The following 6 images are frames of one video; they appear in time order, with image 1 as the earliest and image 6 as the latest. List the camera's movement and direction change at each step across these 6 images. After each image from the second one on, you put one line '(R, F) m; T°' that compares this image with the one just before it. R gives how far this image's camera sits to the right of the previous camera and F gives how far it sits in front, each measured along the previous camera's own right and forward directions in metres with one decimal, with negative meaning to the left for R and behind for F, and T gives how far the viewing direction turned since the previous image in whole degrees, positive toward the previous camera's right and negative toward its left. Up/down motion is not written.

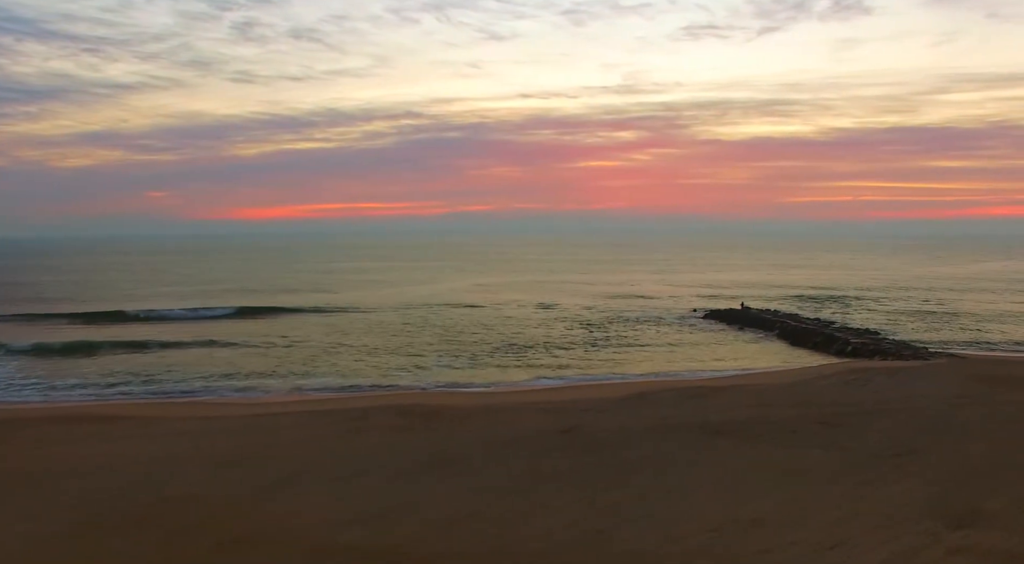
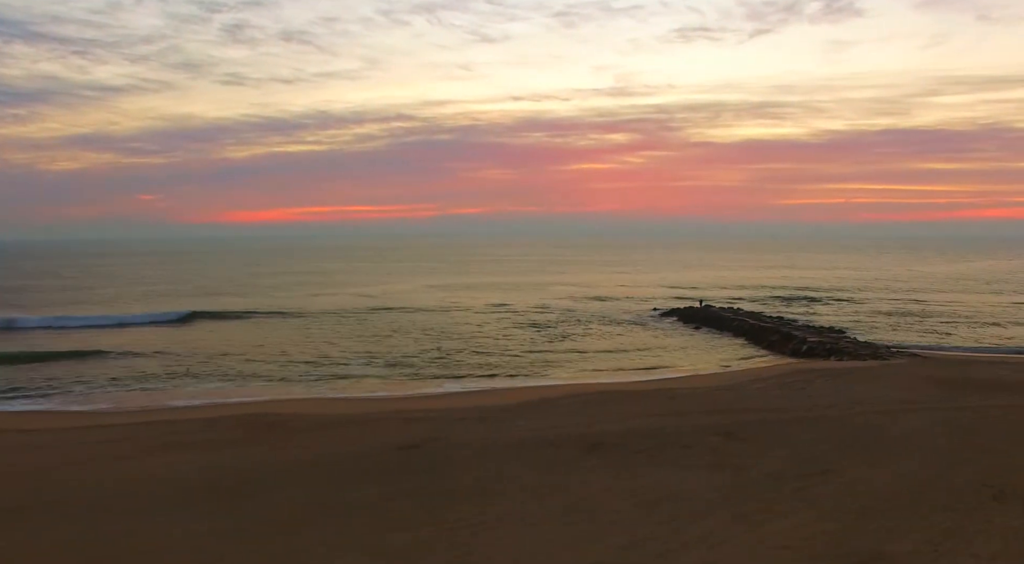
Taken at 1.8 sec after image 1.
(+2.2, +2.5) m; 0°
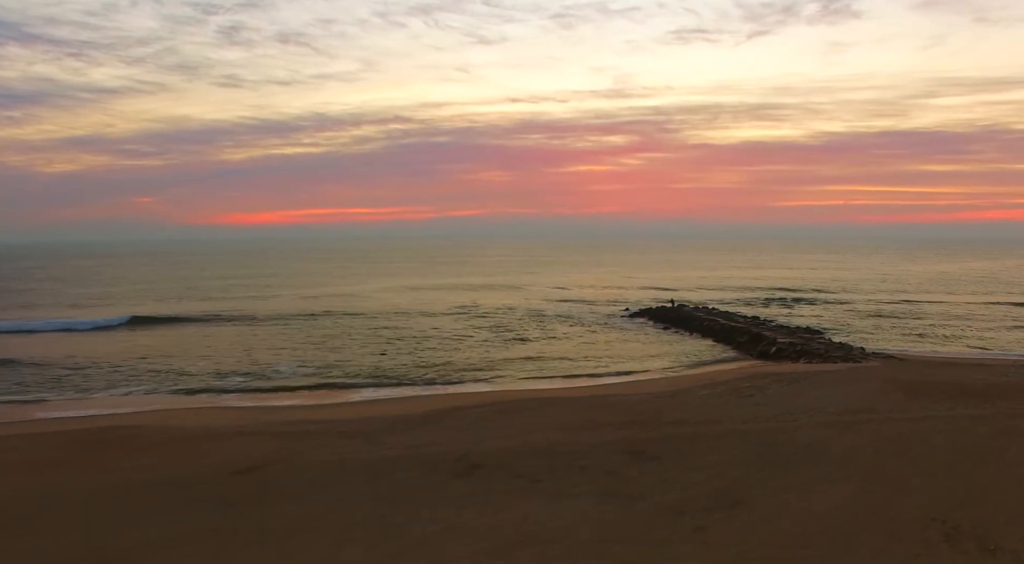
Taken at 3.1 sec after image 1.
(+1.6, +2.0) m; 0°
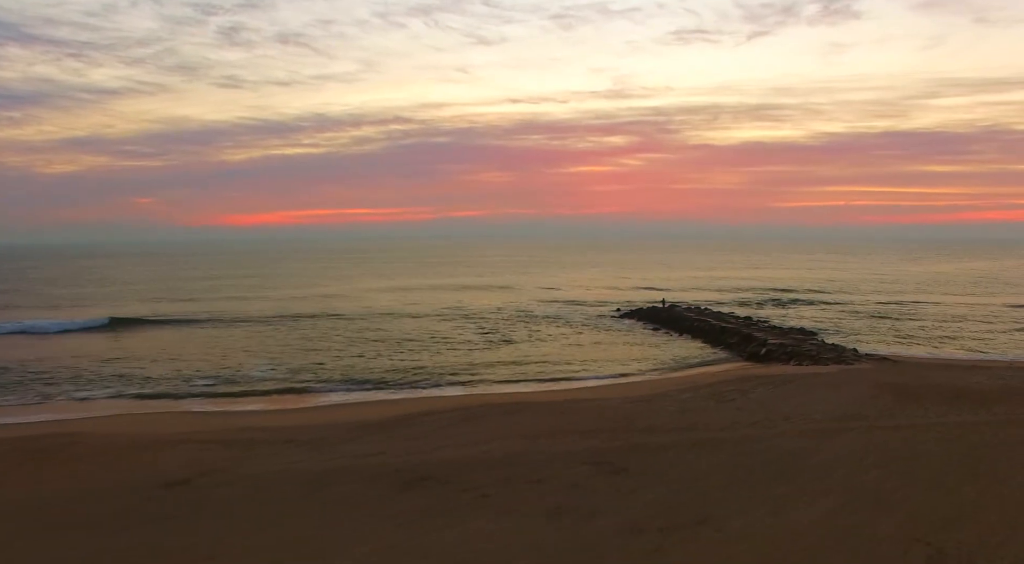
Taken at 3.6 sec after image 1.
(+0.6, +0.8) m; 0°
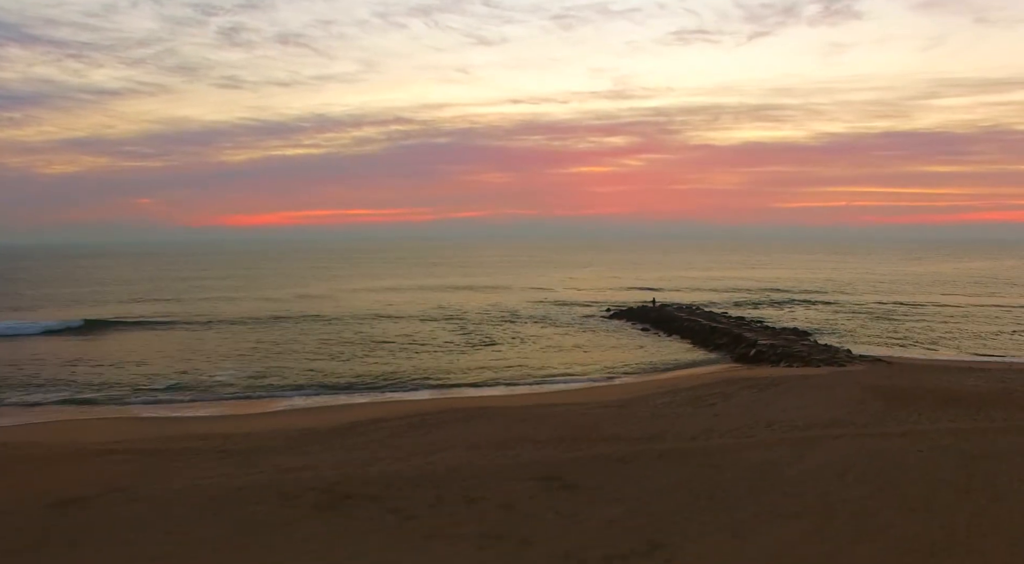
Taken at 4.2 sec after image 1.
(+0.6, +1.0) m; 0°
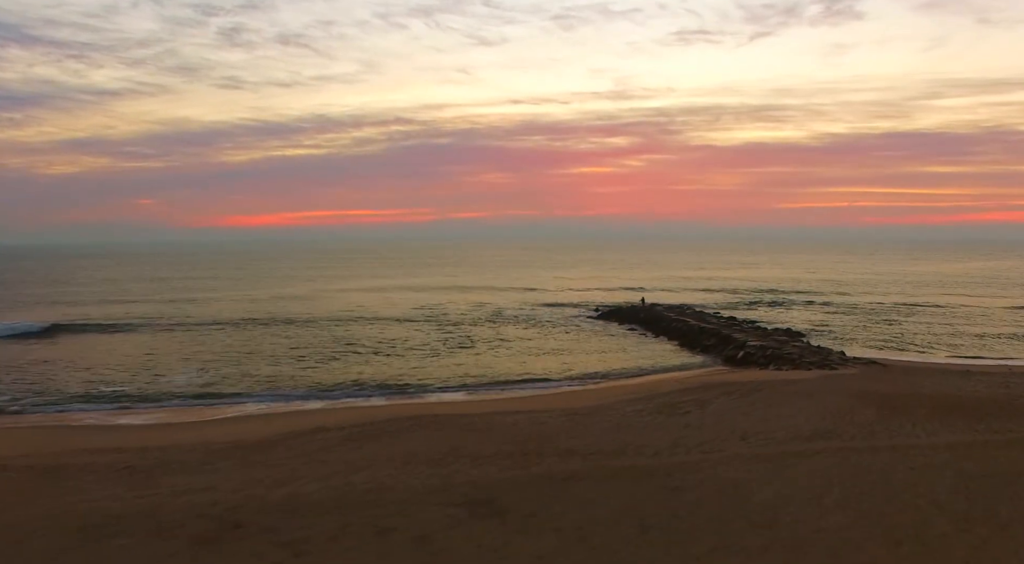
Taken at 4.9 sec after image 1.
(+0.7, +1.1) m; 0°
